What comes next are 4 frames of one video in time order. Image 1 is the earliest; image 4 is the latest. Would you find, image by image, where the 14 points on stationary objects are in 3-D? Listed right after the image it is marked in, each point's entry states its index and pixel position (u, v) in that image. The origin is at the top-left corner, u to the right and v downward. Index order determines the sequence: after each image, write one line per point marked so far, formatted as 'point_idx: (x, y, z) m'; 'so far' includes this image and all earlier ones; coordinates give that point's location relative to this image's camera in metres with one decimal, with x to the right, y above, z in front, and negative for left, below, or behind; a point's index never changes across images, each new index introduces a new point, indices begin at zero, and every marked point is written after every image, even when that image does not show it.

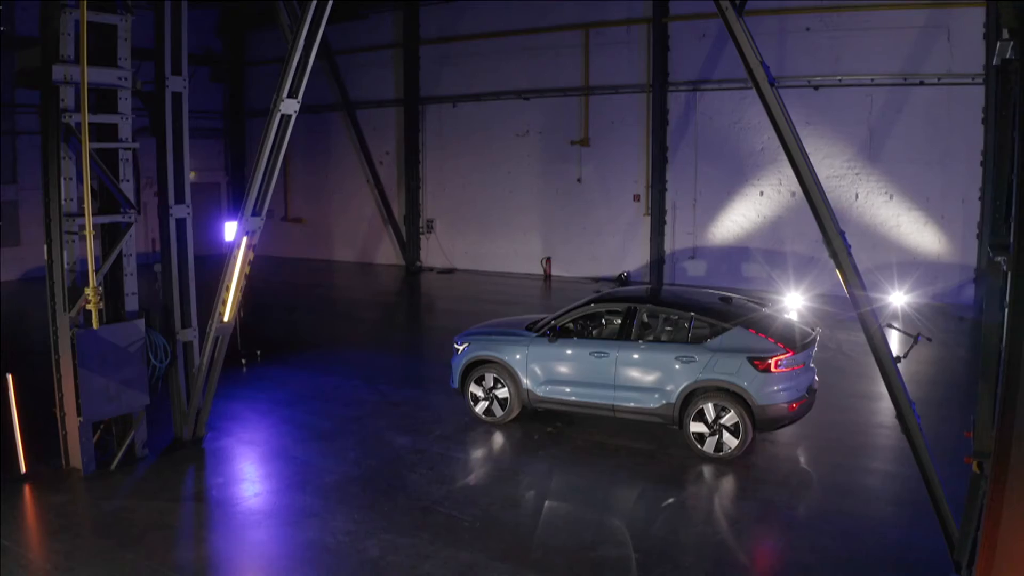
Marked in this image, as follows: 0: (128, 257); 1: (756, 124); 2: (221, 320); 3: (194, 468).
0: (-3.8, +0.3, +8.5) m
1: (+5.6, +3.8, +19.8) m
2: (-2.9, -0.3, +8.7) m
3: (-3.2, -1.8, +8.6) m
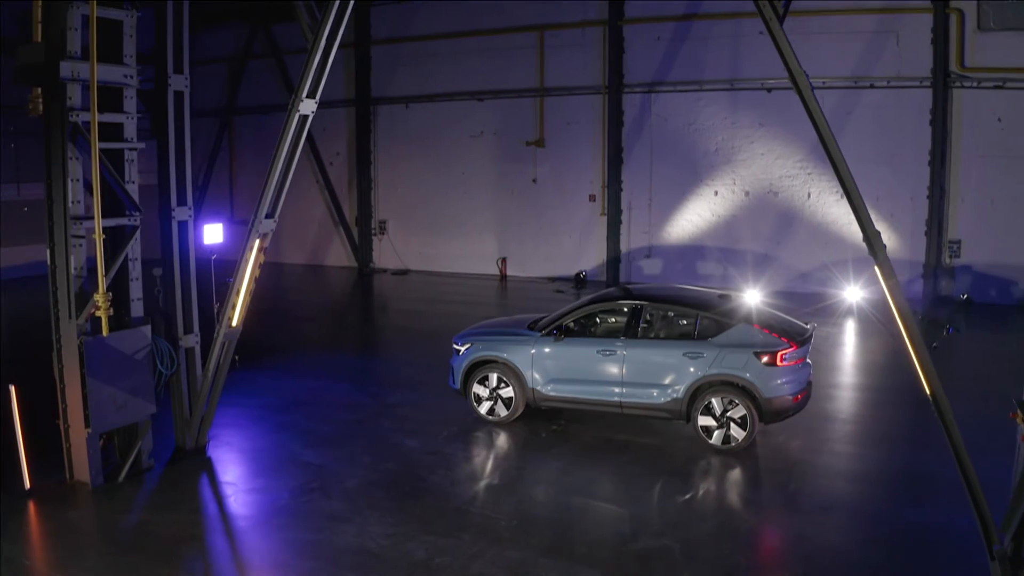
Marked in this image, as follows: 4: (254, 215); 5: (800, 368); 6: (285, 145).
0: (-3.6, +0.3, +8.2) m
1: (+4.7, +3.8, +20.3) m
2: (-2.8, -0.4, +8.5) m
3: (-3.0, -1.8, +8.4) m
4: (-2.4, +0.7, +8.1) m
5: (+3.1, -0.9, +9.3) m
6: (-2.1, +1.3, +7.8) m
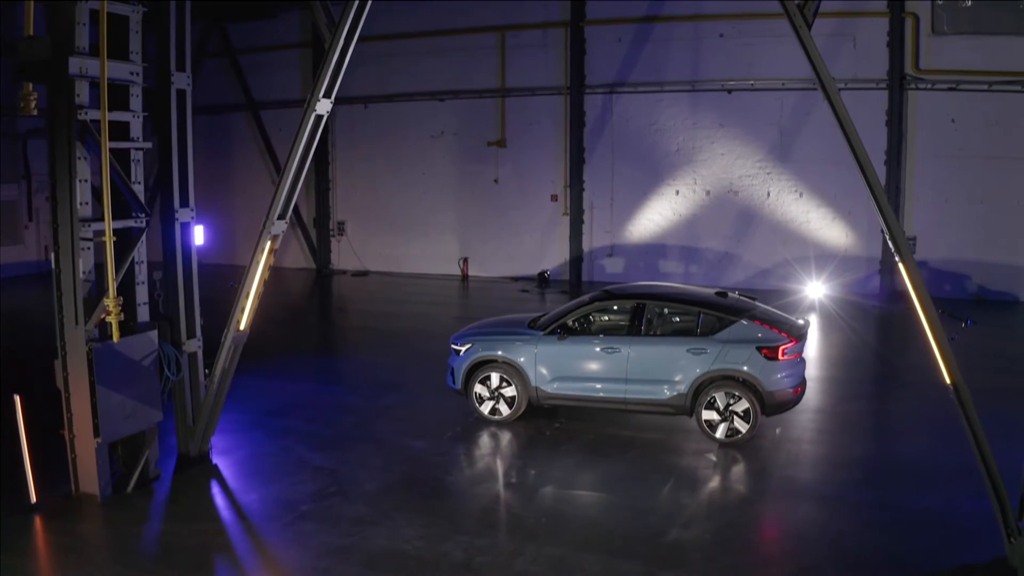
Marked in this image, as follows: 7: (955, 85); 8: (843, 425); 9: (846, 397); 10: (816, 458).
0: (-3.4, +0.2, +7.9) m
1: (+3.8, +3.9, +20.7) m
2: (-2.6, -0.4, +8.3) m
3: (-2.8, -1.9, +8.2) m
4: (-2.3, +0.7, +7.9) m
5: (+3.2, -0.8, +9.5) m
6: (-1.9, +1.3, +7.7) m
7: (+9.0, +4.1, +17.5) m
8: (+4.3, -1.8, +11.2) m
9: (+4.9, -1.6, +12.6) m
10: (+3.4, -1.9, +9.7) m
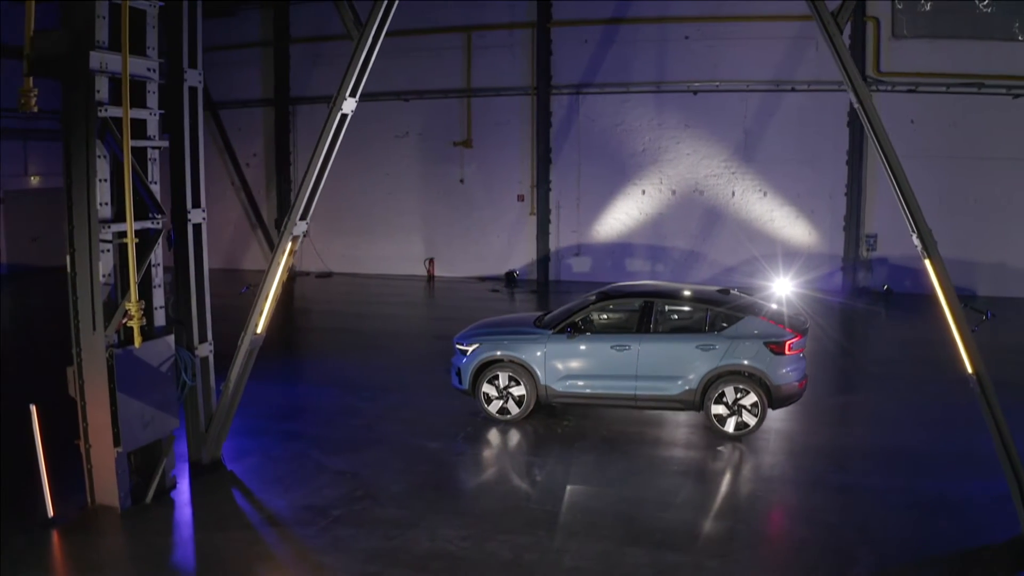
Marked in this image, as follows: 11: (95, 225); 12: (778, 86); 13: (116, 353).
0: (-3.2, +0.2, +7.7) m
1: (+3.1, +3.9, +20.9) m
2: (-2.4, -0.4, +8.1) m
3: (-2.5, -1.9, +8.0) m
4: (-2.0, +0.6, +7.8) m
5: (+3.3, -0.8, +9.8) m
6: (-1.7, +1.3, +7.6) m
7: (+8.5, +4.2, +18.2) m
8: (+4.3, -1.7, +11.5) m
9: (+4.8, -1.5, +13.0) m
10: (+3.6, -1.9, +10.0) m
11: (-3.4, +0.5, +7.1) m
12: (+6.0, +4.5, +19.4) m
13: (-3.3, -0.5, +7.2) m
